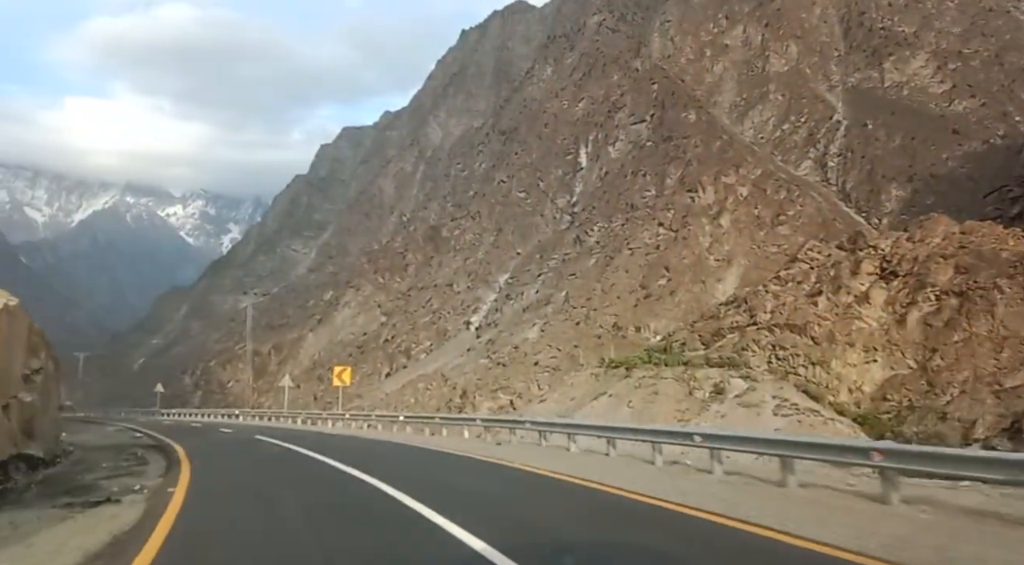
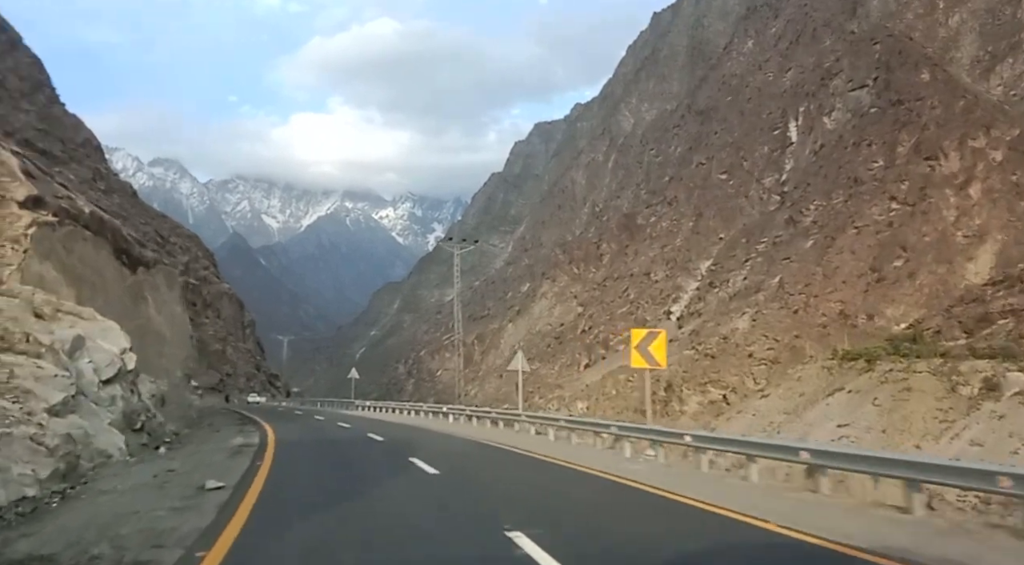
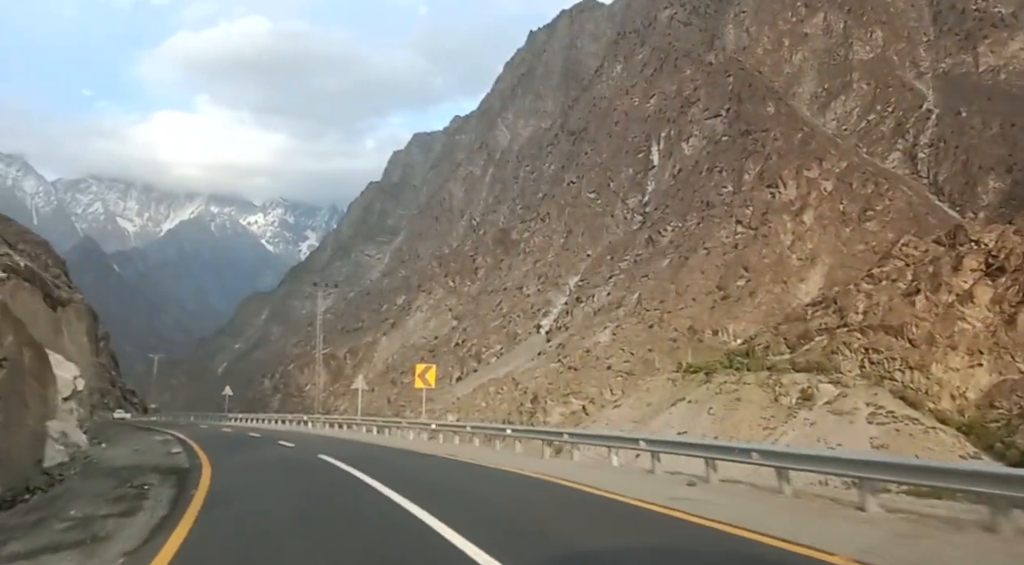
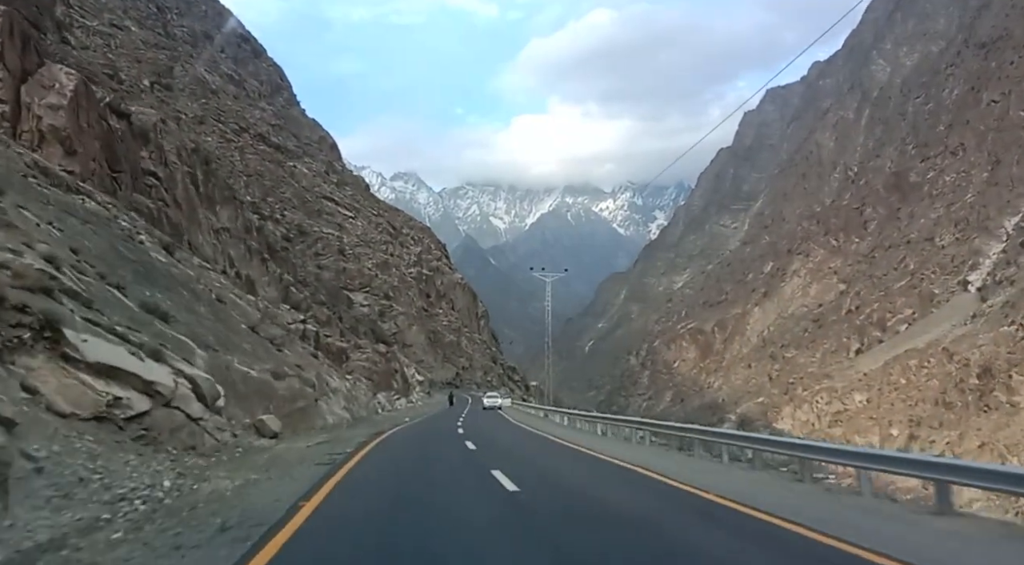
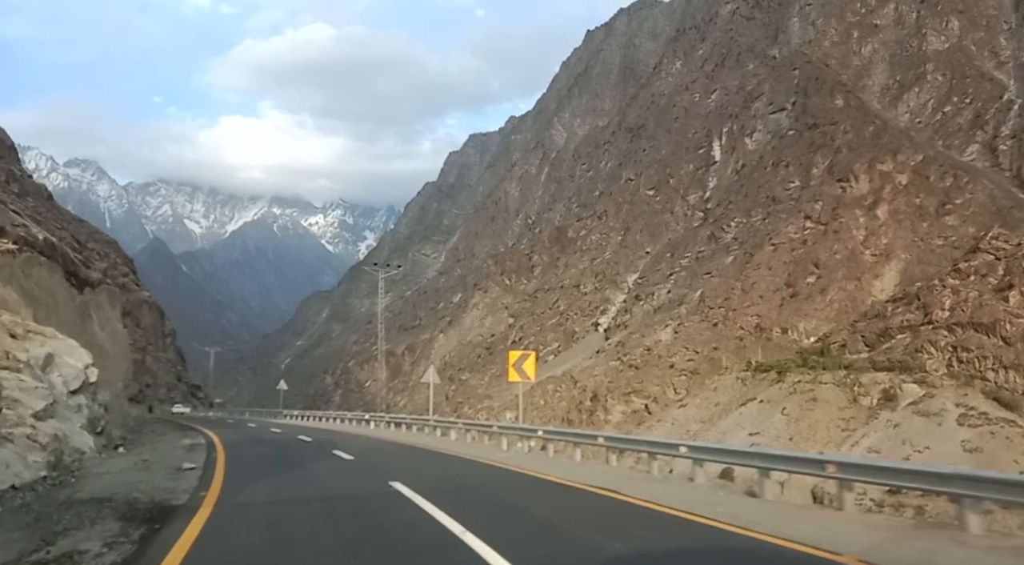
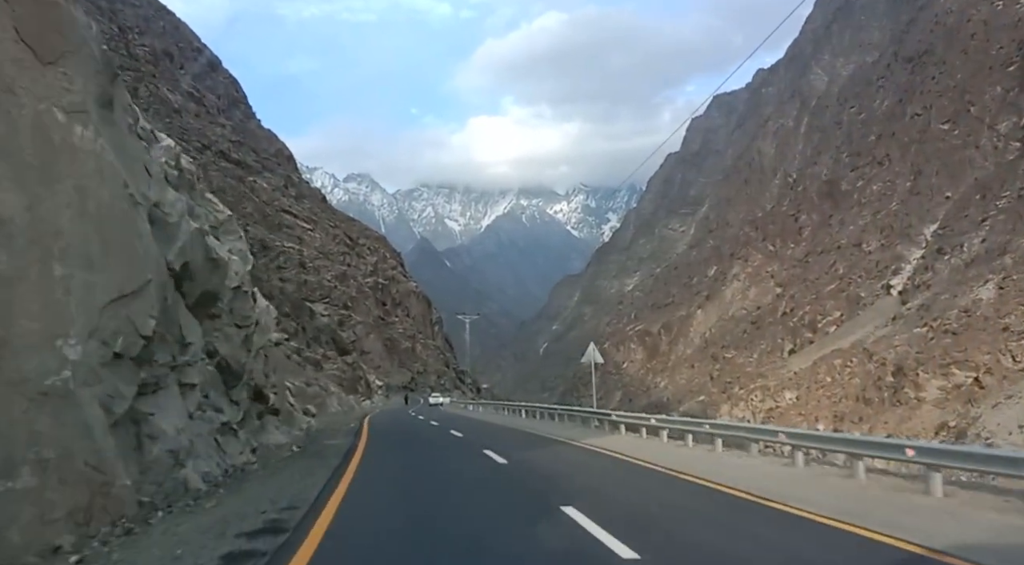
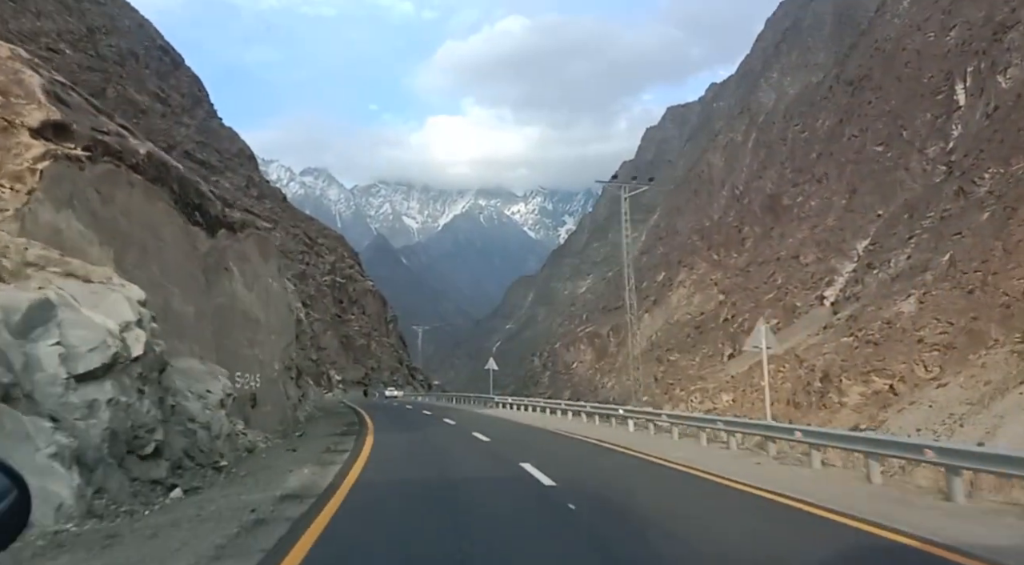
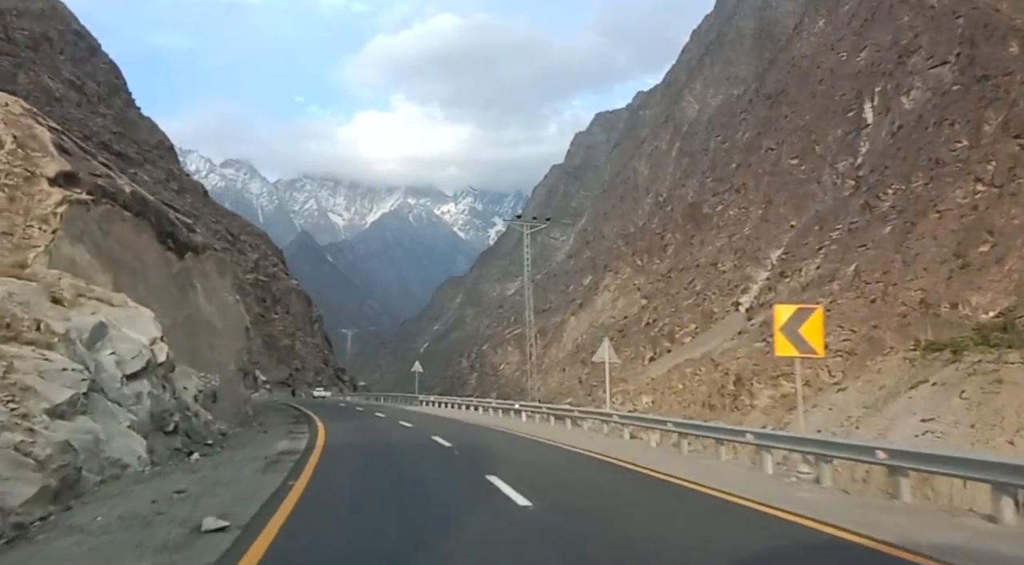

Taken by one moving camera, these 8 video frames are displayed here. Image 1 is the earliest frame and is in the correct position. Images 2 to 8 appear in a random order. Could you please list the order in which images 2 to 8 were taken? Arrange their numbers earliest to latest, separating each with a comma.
3, 5, 2, 8, 7, 6, 4
